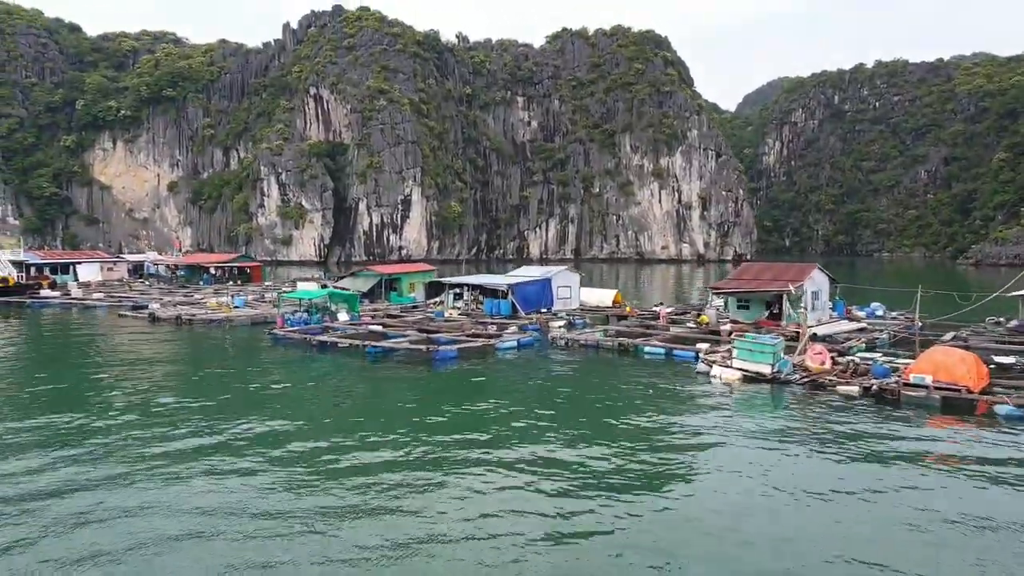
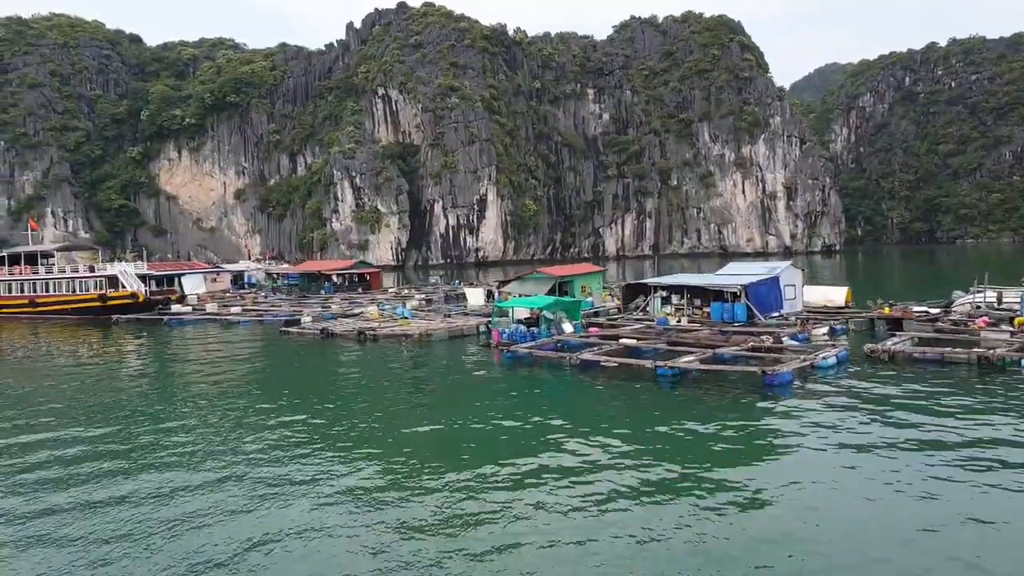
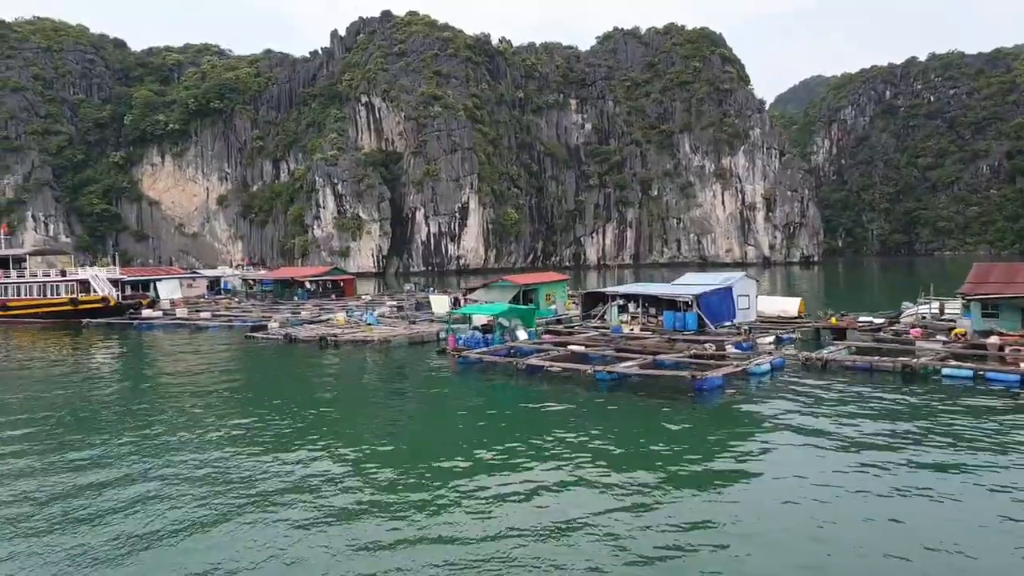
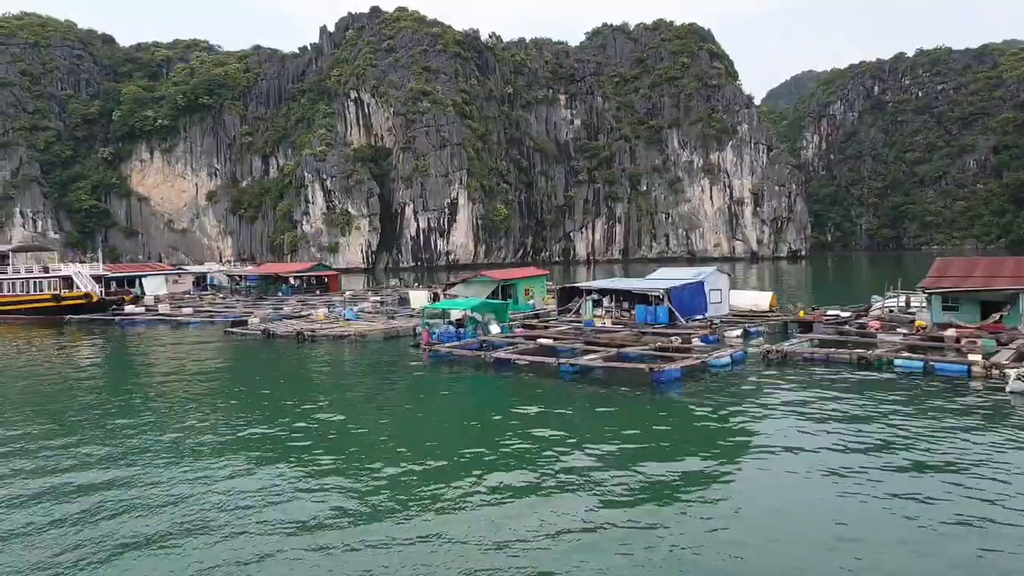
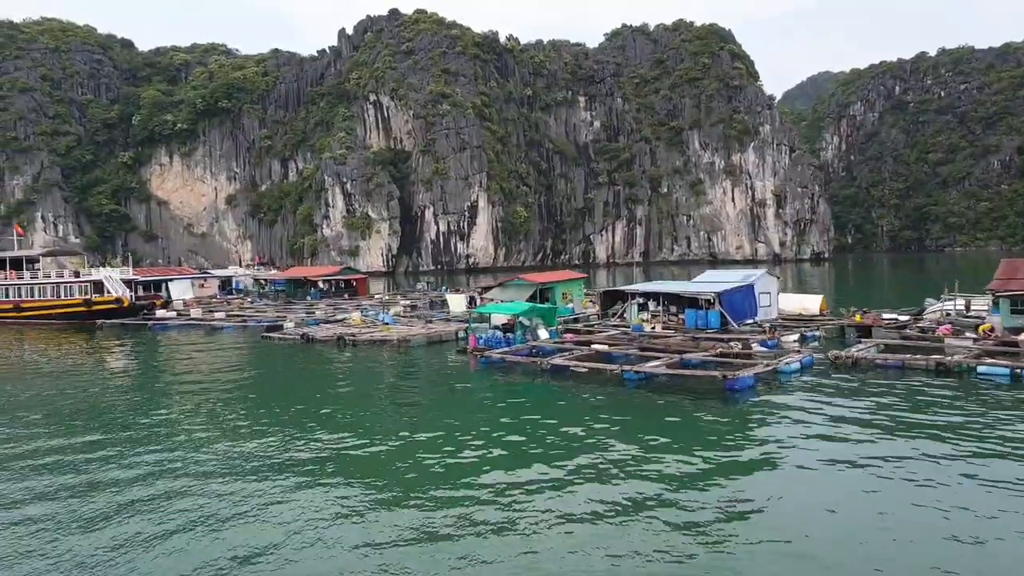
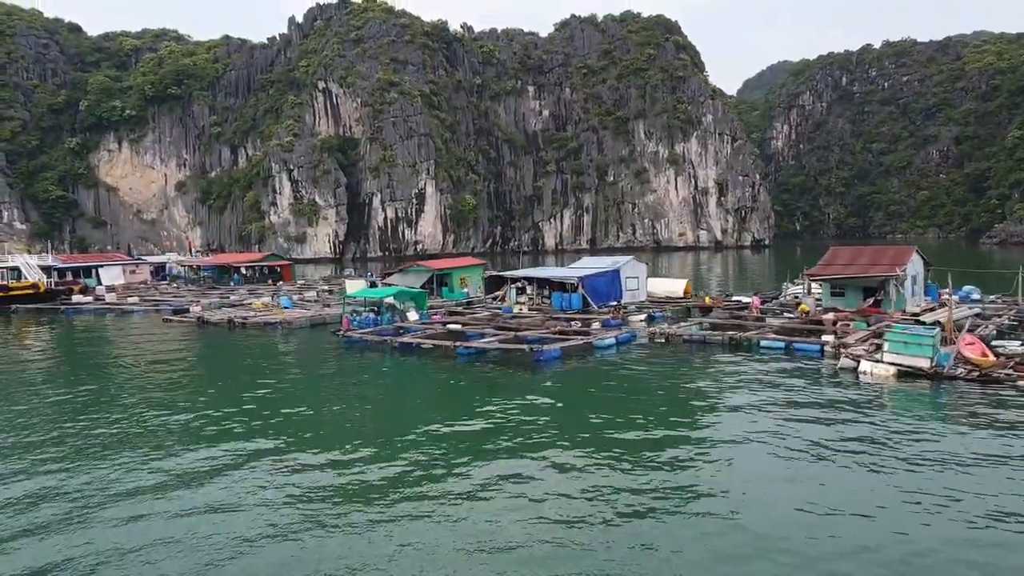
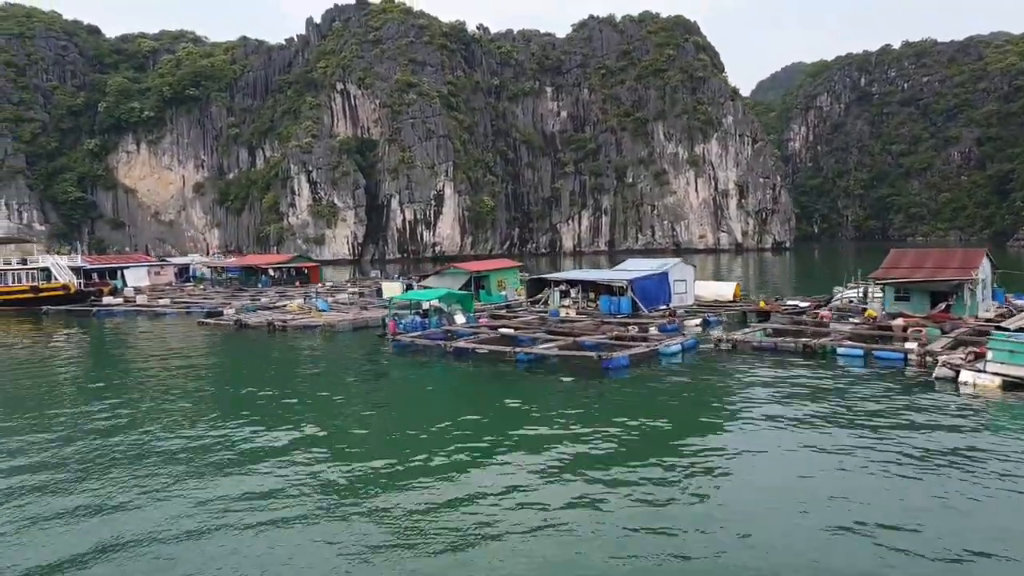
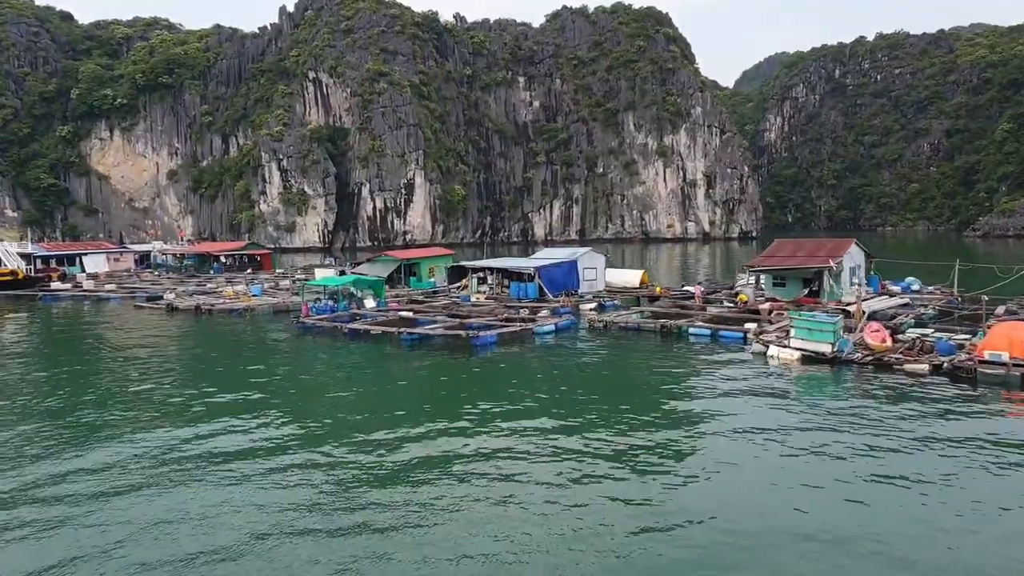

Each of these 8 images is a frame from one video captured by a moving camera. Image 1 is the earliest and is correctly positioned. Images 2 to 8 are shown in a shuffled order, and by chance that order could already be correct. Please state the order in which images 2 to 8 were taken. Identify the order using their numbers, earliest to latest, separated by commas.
8, 6, 7, 4, 3, 5, 2
